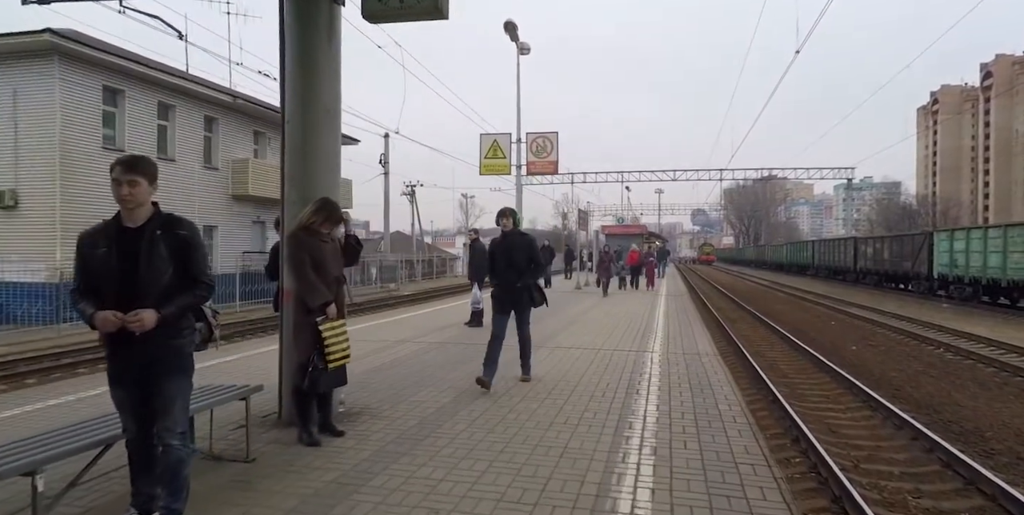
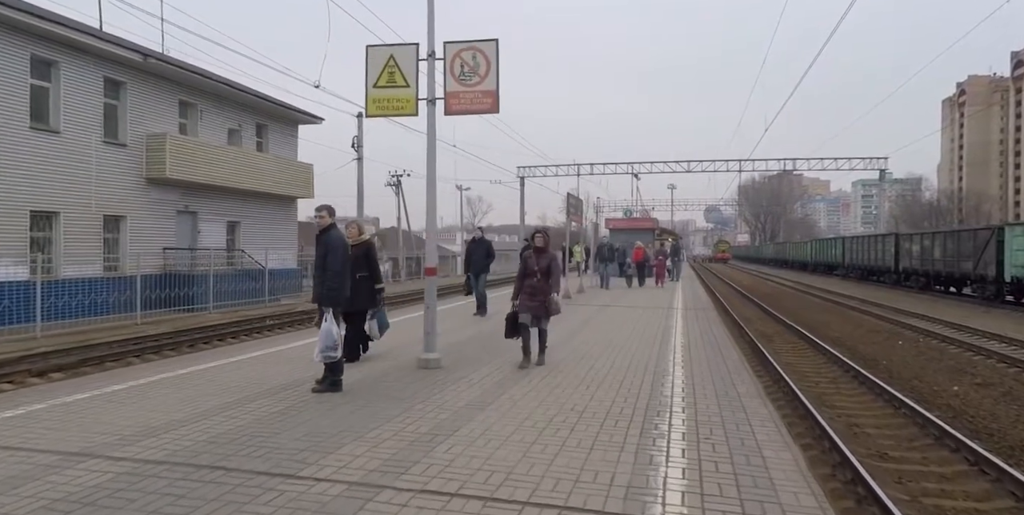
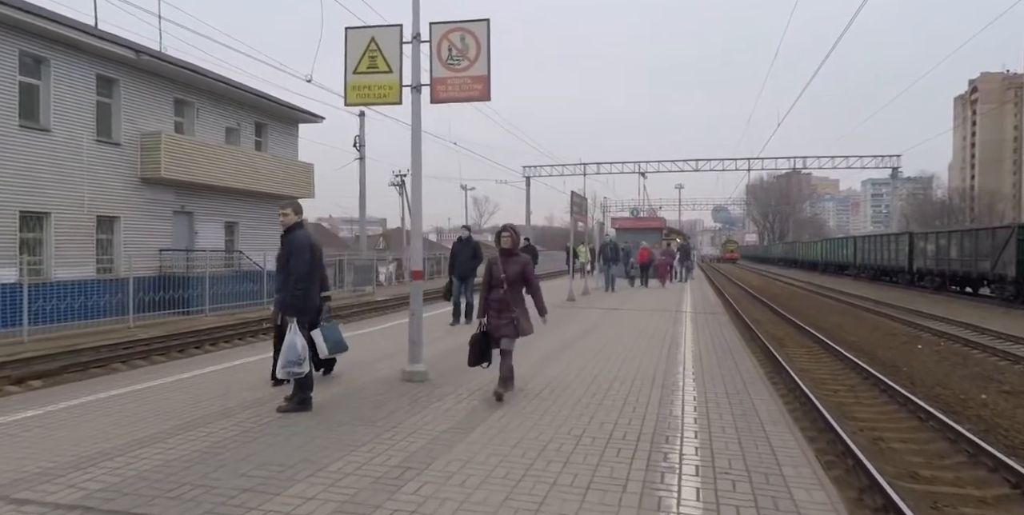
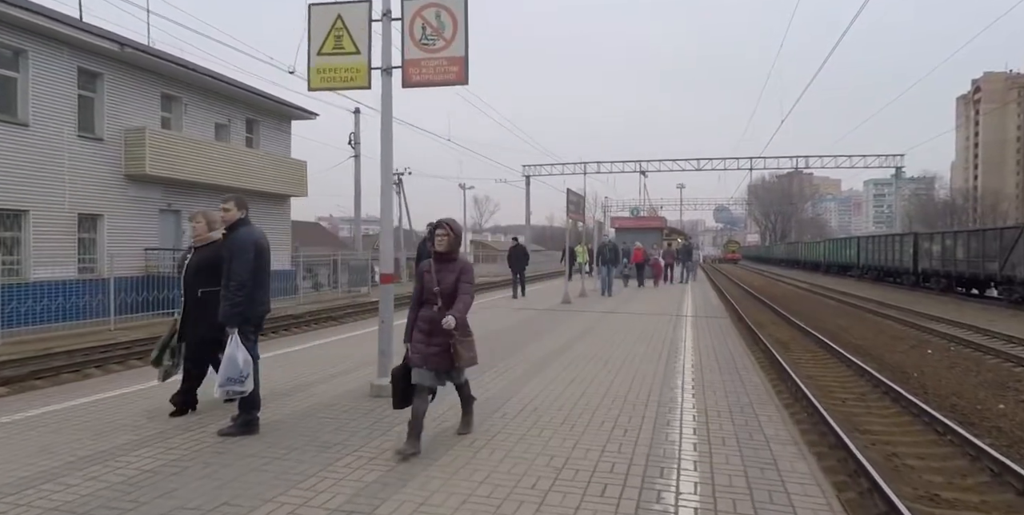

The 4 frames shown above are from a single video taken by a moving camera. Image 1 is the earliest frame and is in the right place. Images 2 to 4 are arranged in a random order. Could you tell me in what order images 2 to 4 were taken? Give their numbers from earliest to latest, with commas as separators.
2, 3, 4
